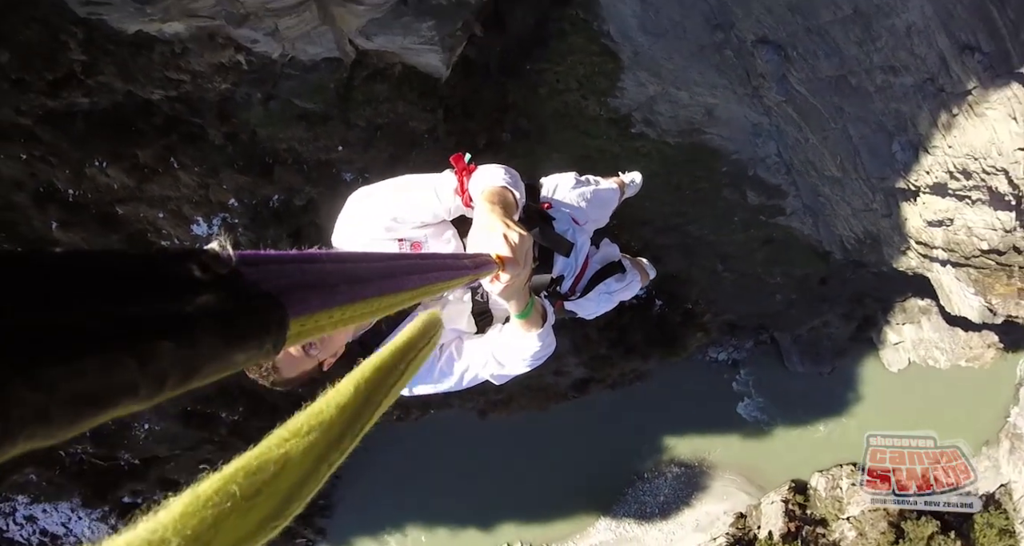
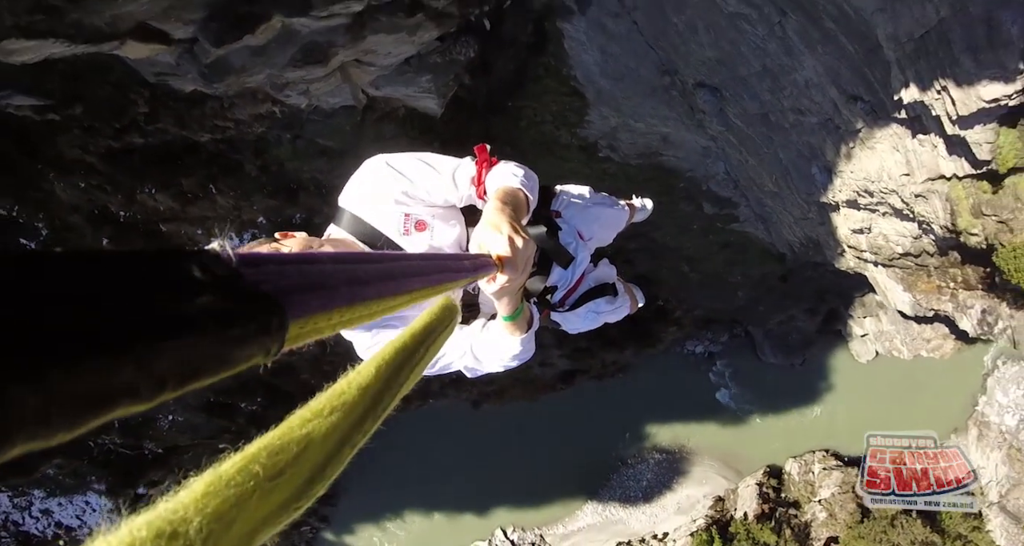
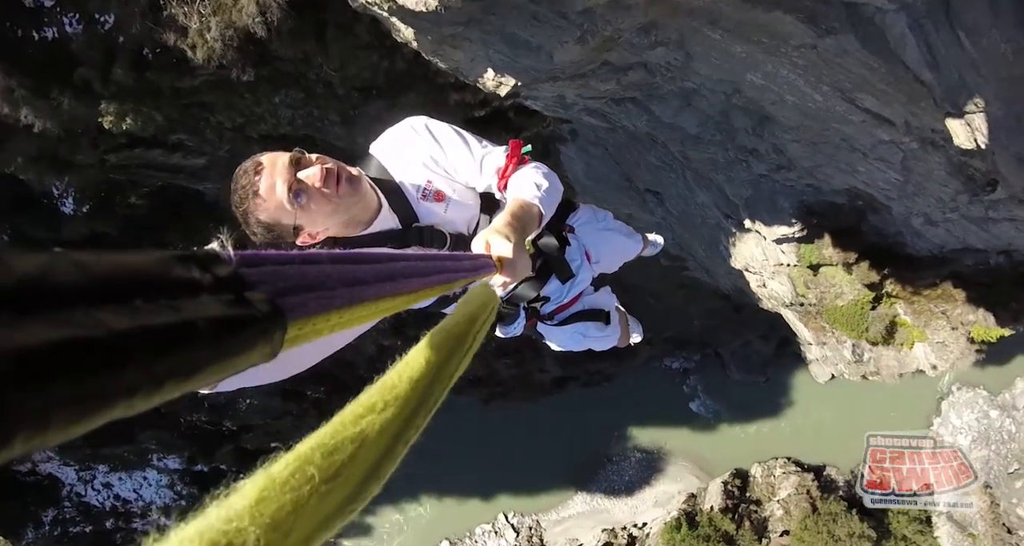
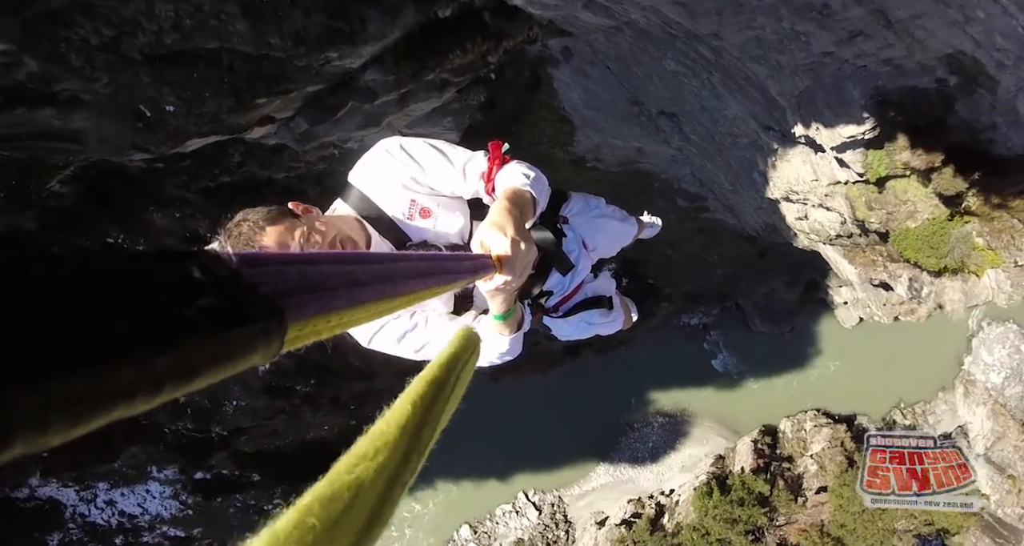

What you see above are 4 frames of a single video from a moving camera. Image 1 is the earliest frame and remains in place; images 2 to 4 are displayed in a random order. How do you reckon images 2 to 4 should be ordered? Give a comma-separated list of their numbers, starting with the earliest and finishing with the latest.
2, 4, 3
